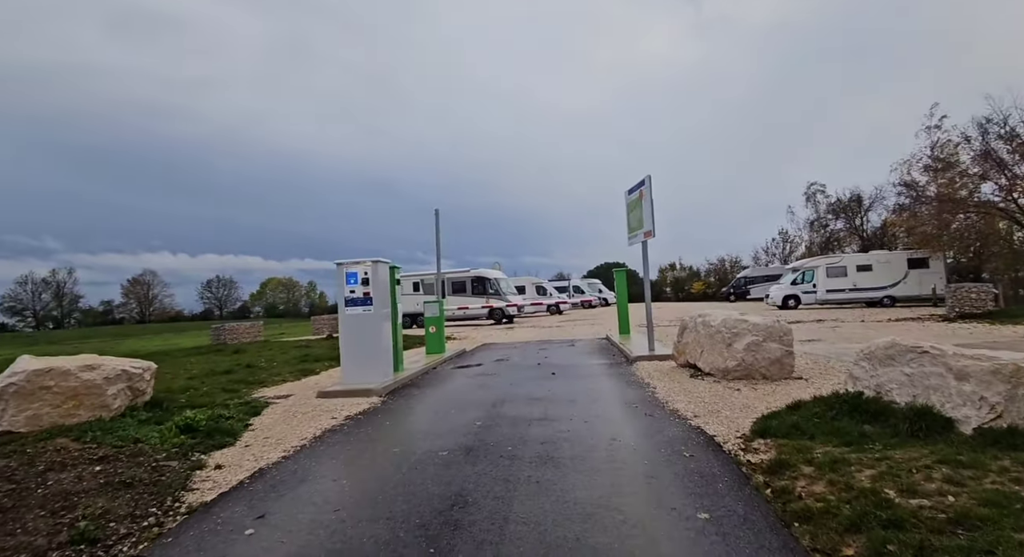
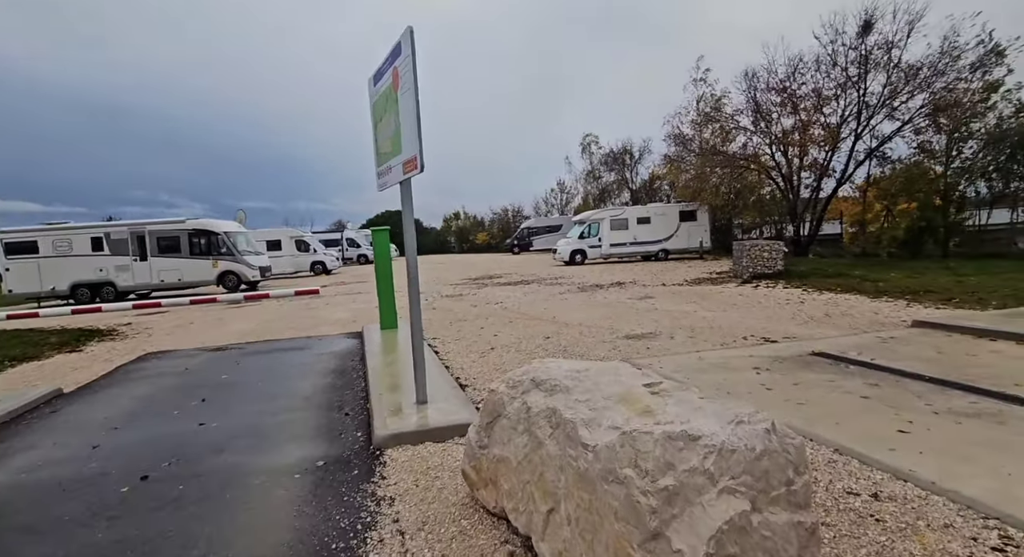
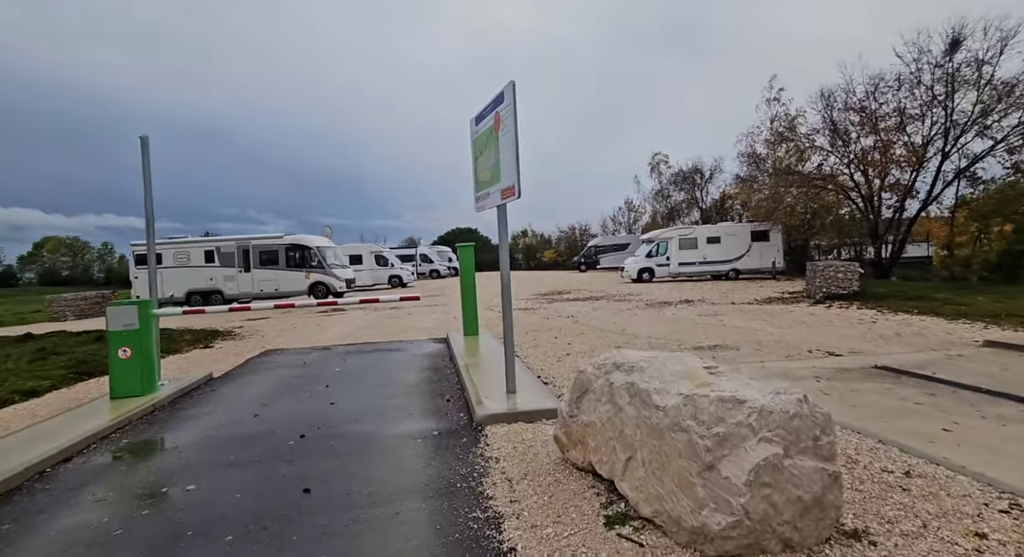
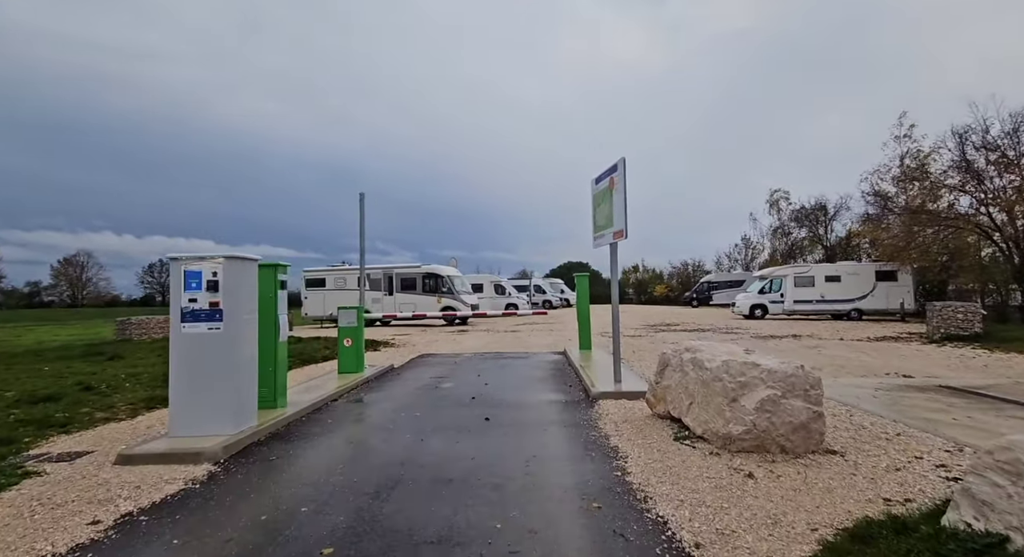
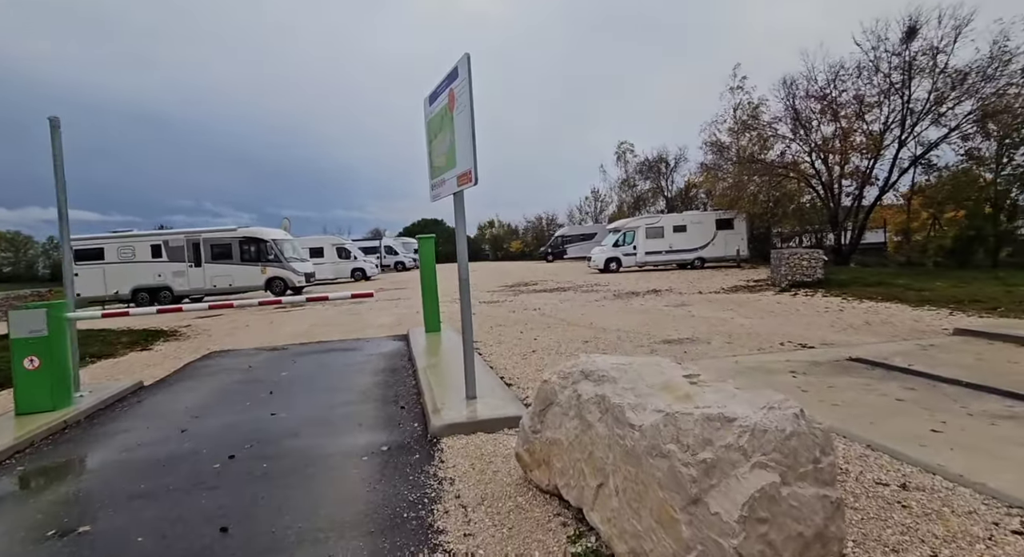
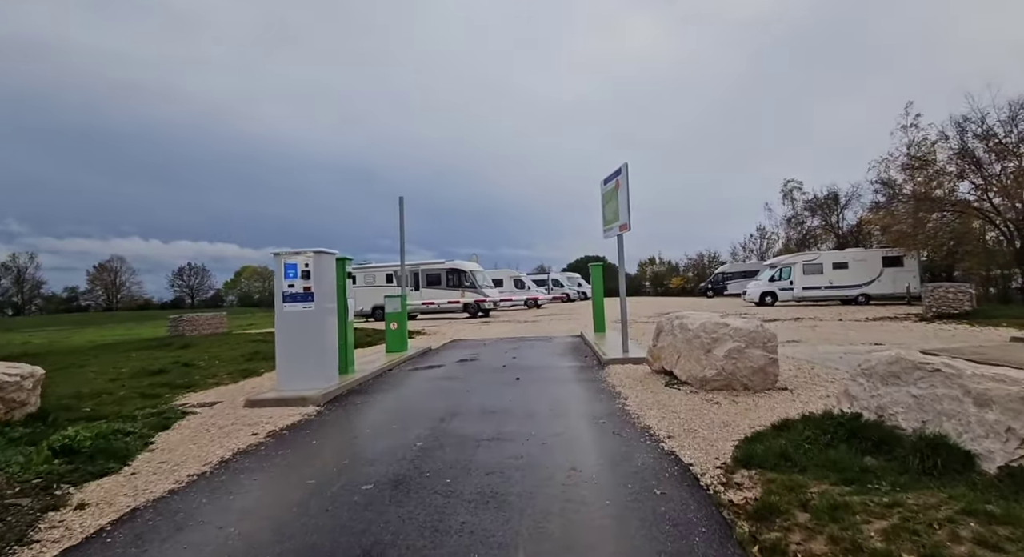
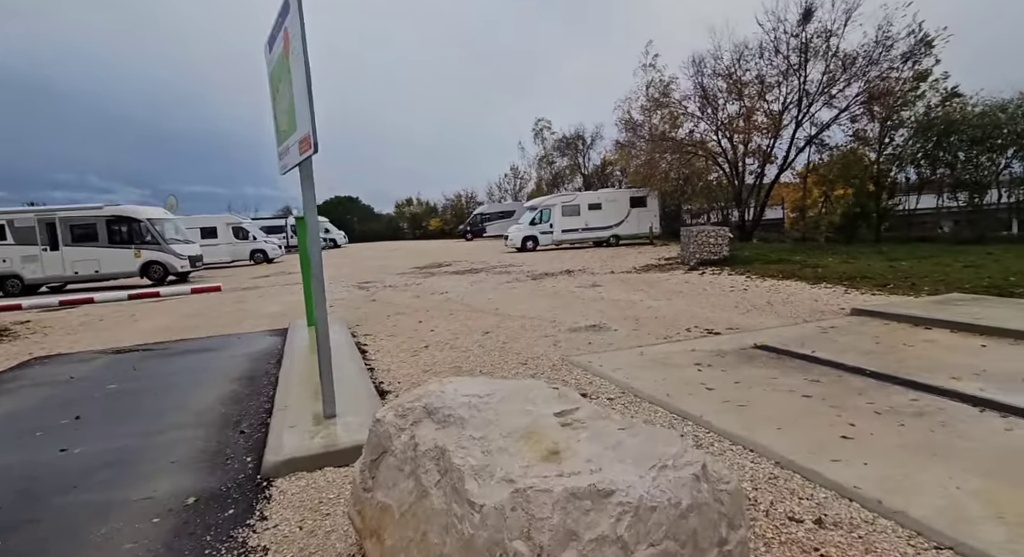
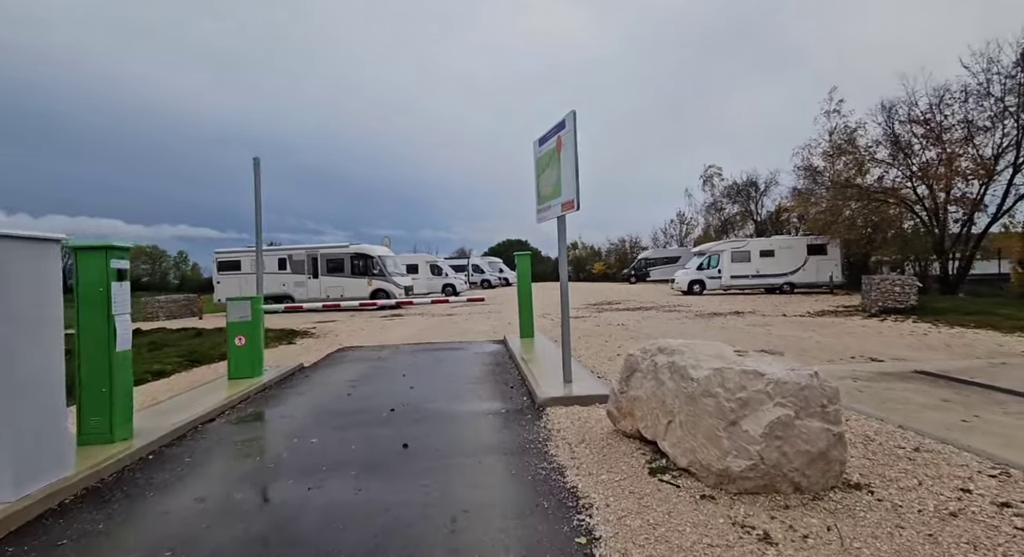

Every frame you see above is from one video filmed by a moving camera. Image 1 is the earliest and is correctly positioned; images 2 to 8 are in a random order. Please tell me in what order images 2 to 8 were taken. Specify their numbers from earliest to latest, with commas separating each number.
6, 4, 8, 3, 5, 2, 7
